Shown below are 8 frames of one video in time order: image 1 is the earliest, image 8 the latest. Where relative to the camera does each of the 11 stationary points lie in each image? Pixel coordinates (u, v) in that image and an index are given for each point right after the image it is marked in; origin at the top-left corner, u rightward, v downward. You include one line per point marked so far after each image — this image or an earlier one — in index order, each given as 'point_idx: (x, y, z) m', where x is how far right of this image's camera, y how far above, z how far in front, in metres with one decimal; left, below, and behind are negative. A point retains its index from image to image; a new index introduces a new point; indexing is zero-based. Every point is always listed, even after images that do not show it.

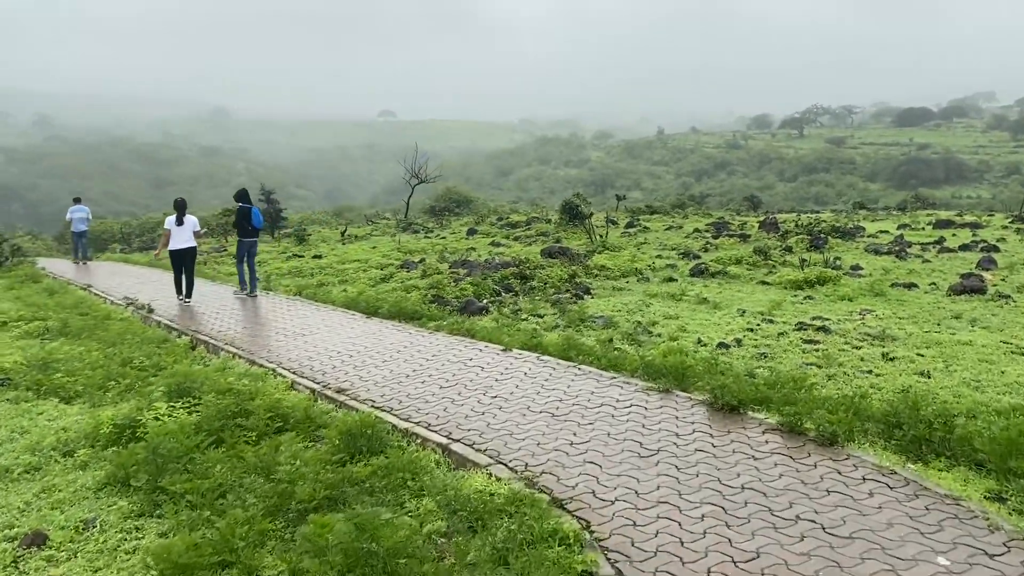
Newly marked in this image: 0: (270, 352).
0: (-2.2, -0.6, +7.8) m
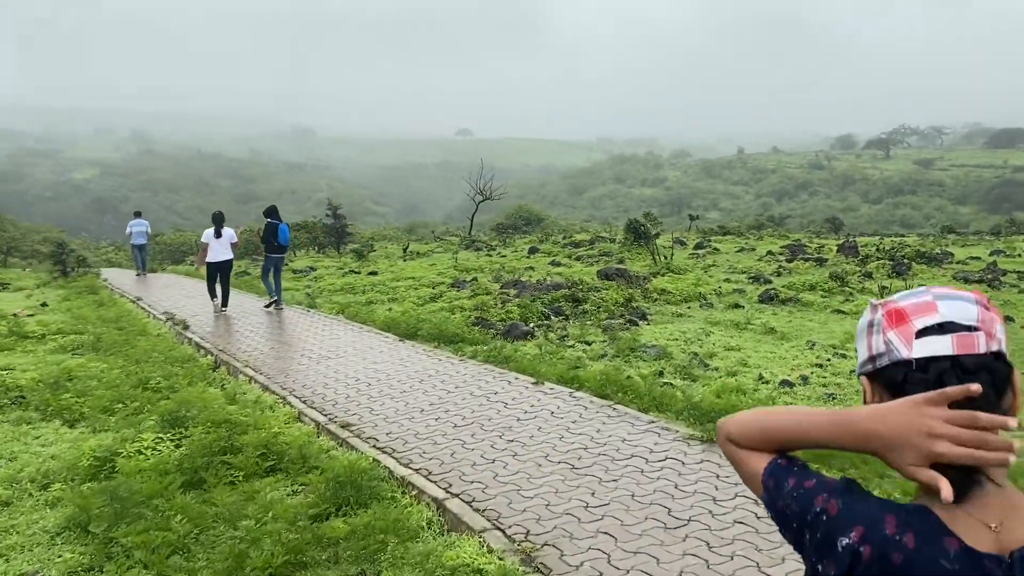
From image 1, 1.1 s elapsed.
0: (-1.9, -0.7, +7.2) m
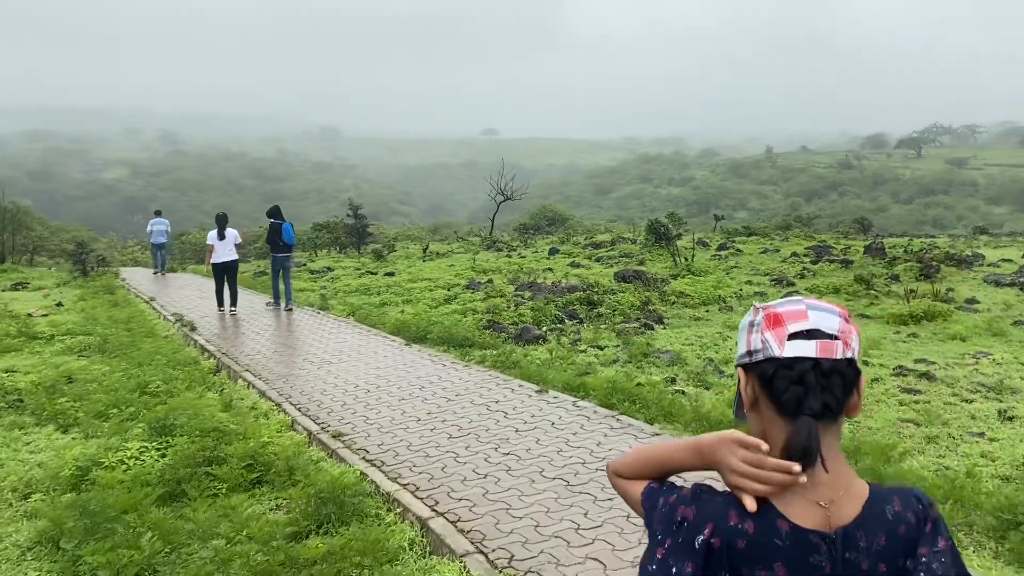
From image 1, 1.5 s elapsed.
0: (-1.8, -0.8, +7.1) m
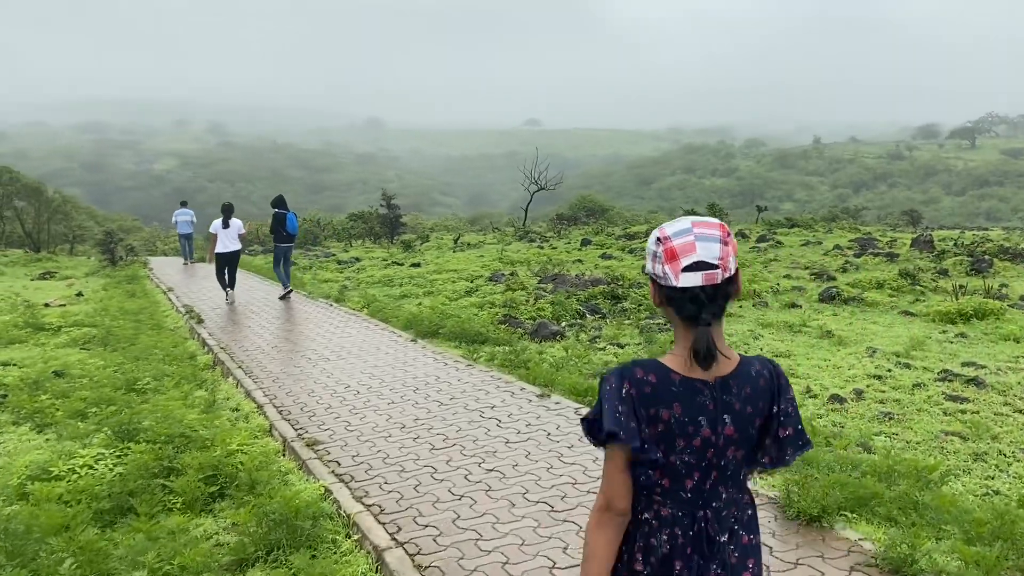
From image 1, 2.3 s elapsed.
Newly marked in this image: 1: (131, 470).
0: (-1.8, -0.7, +6.6) m
1: (-1.9, -0.9, +4.4) m
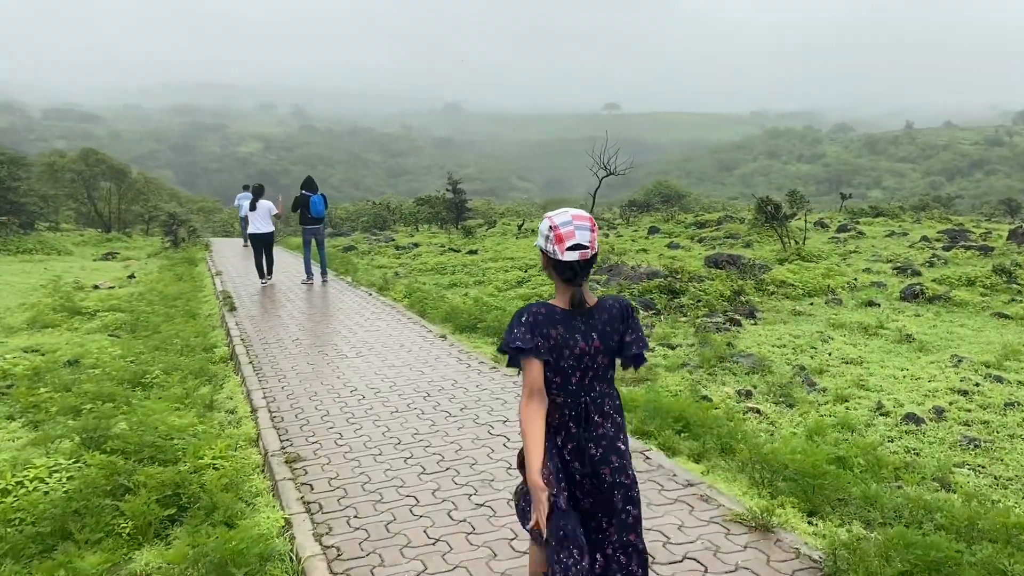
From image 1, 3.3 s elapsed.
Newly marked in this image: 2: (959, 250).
0: (-1.6, -0.6, +6.1) m
1: (-1.9, -0.9, +3.9) m
2: (+7.5, +0.6, +14.8) m
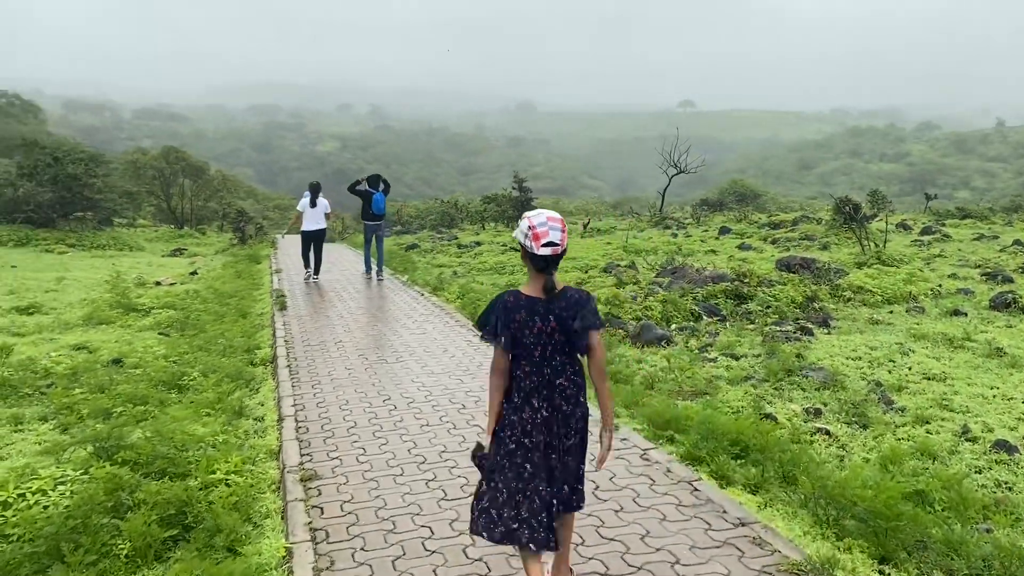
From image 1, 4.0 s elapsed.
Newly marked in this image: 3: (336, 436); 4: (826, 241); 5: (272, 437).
0: (-1.3, -0.7, +5.8) m
1: (-1.8, -0.9, +3.7) m
2: (+8.5, +0.5, +13.7) m
3: (-0.9, -0.8, +4.7) m
4: (+5.9, +0.9, +16.5) m
5: (-1.3, -0.8, +4.8) m
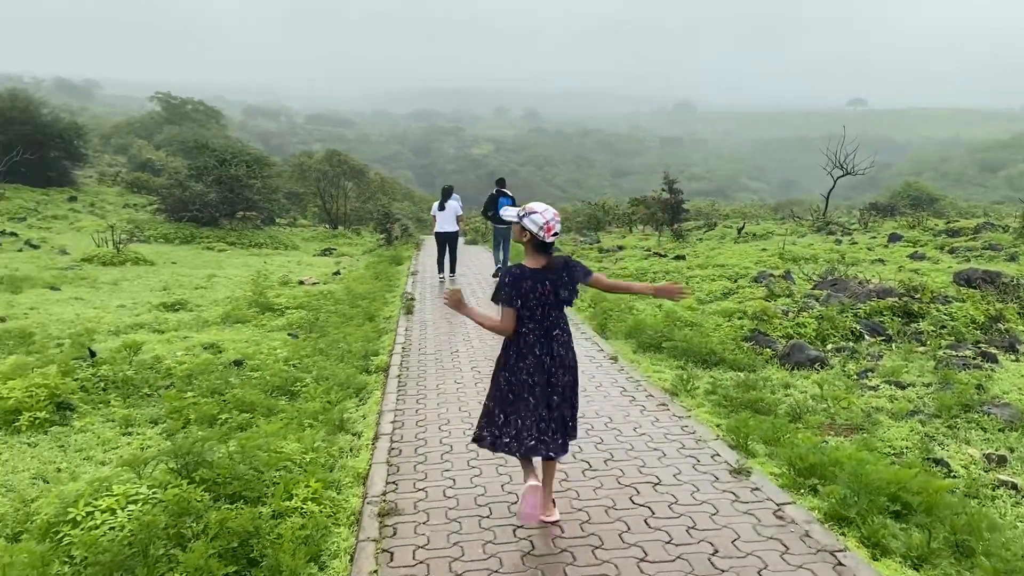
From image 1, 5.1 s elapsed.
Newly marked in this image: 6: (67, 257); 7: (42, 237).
0: (-0.6, -0.7, +5.5) m
1: (-1.4, -0.9, +3.4) m
2: (+10.5, +0.2, +11.5) m
3: (-0.4, -0.8, +4.2) m
4: (+8.4, +0.6, +14.8) m
5: (-0.7, -0.8, +4.4) m
6: (-7.8, +0.5, +15.5) m
7: (-9.9, +1.1, +18.4) m
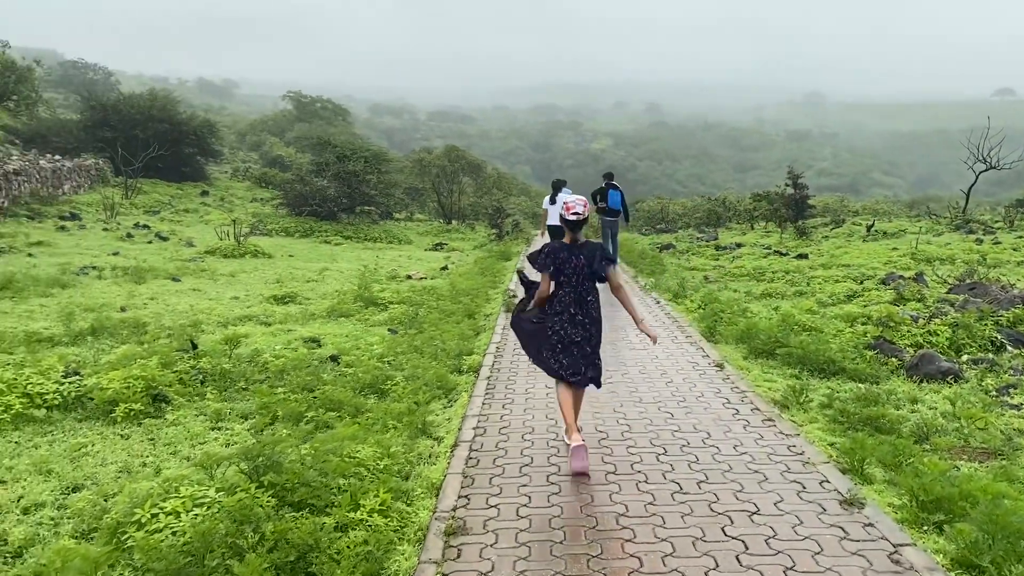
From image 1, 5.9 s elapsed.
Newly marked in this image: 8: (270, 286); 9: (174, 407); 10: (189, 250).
0: (0.0, -0.7, +5.2) m
1: (-1.1, -0.9, +3.3) m
2: (+11.7, 0.0, +9.7) m
3: (0.0, -0.8, +4.0) m
4: (+10.1, +0.5, +13.2) m
5: (-0.3, -0.8, +4.2) m
6: (-5.9, +0.7, +16.1) m
7: (-7.5, +1.3, +19.3) m
8: (-3.4, 0.0, +12.3) m
9: (-2.2, -0.8, +5.8) m
10: (-5.9, +0.7, +16.0) m
